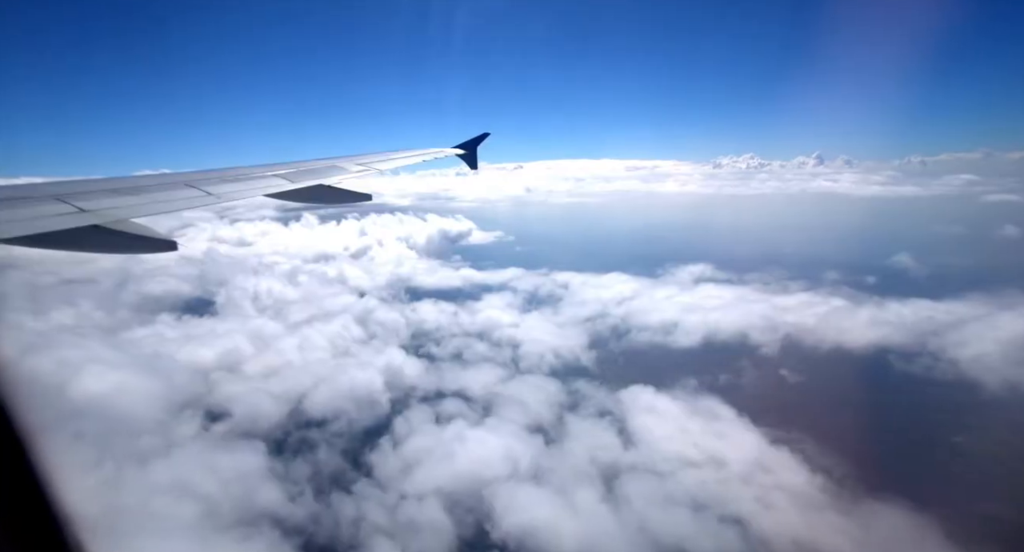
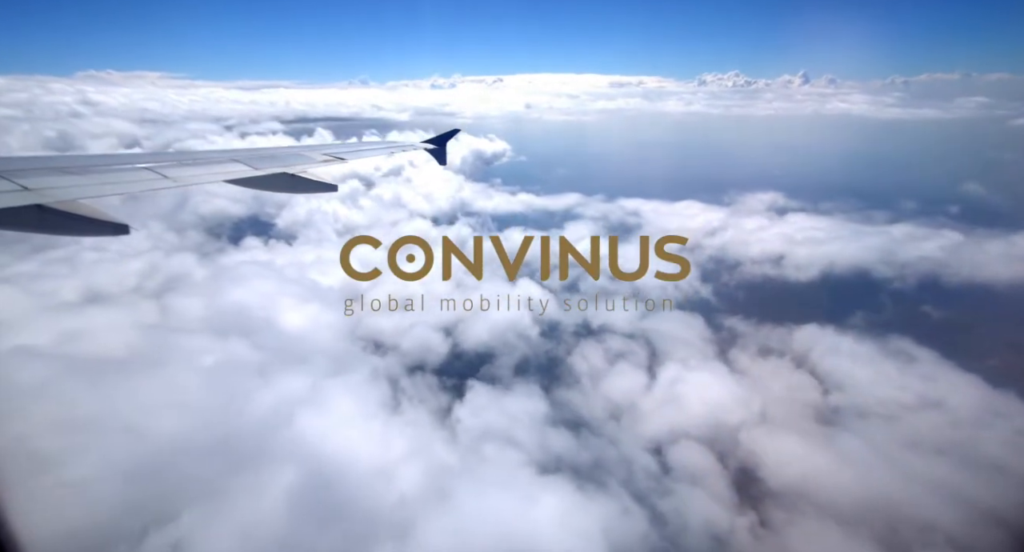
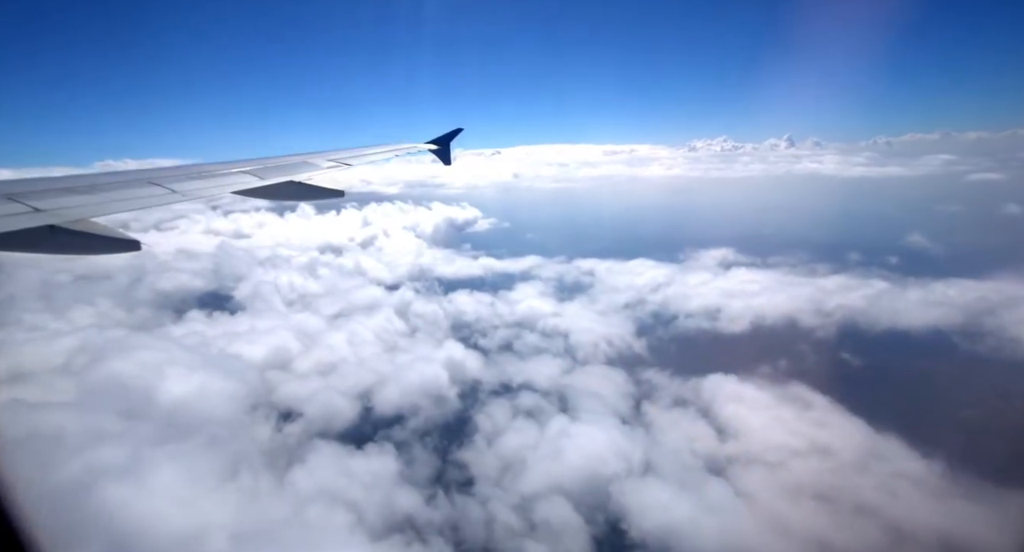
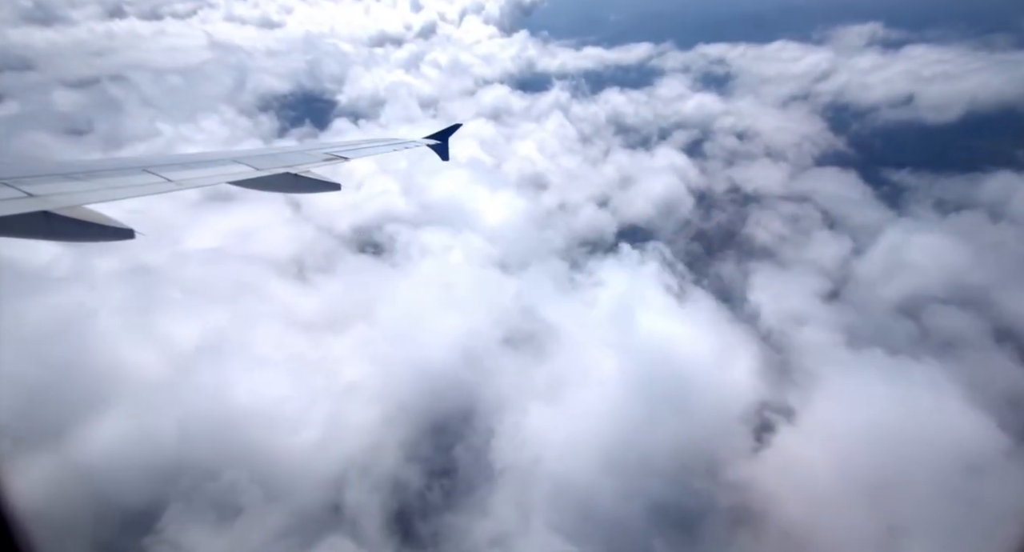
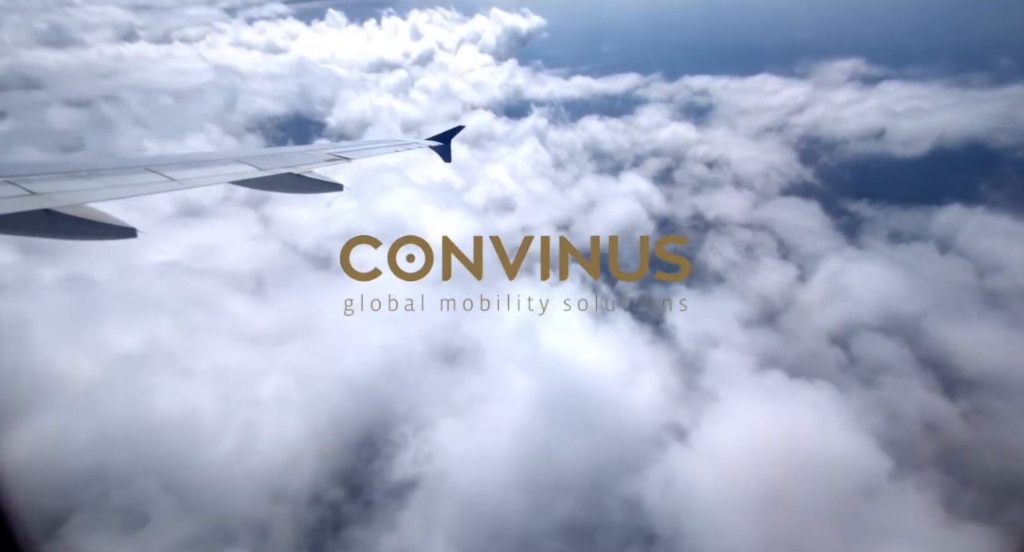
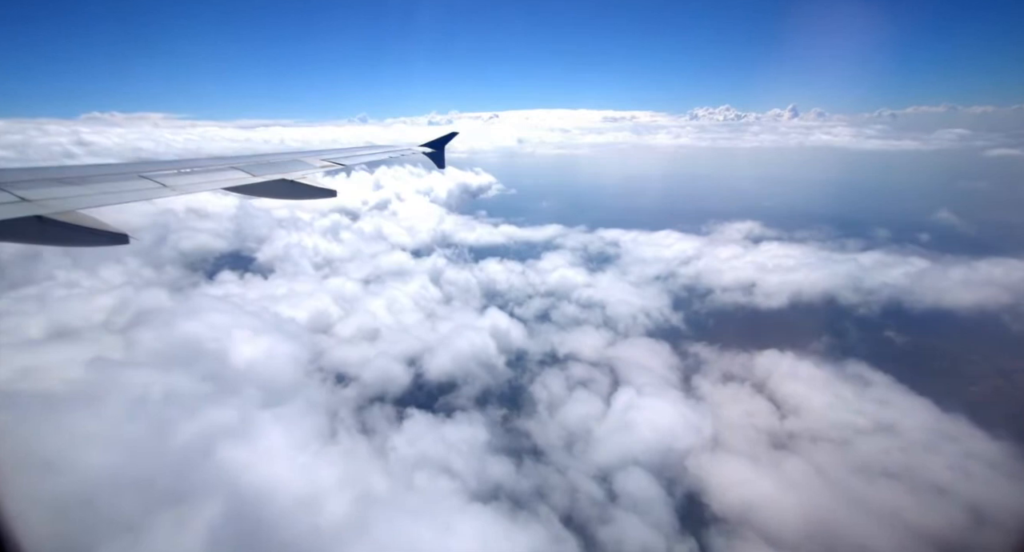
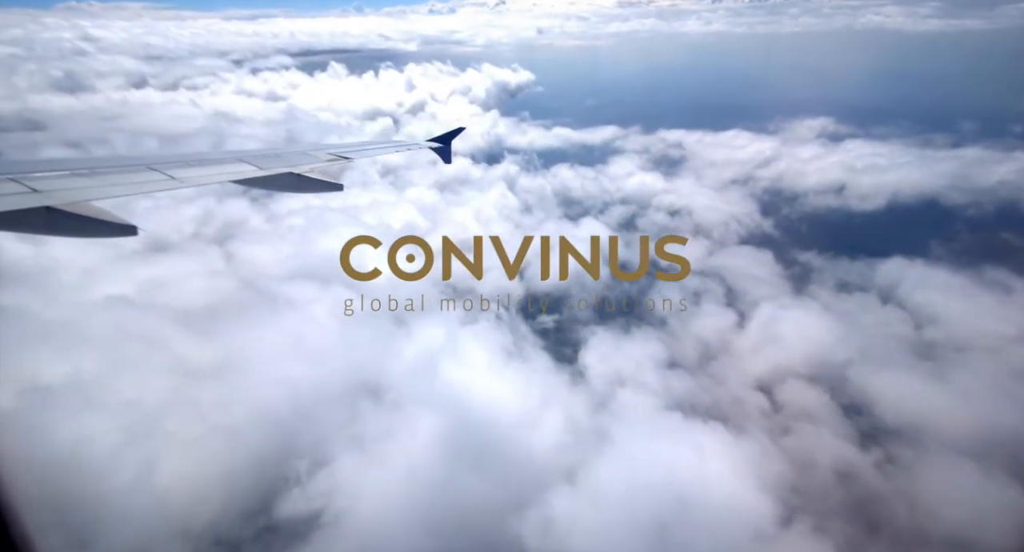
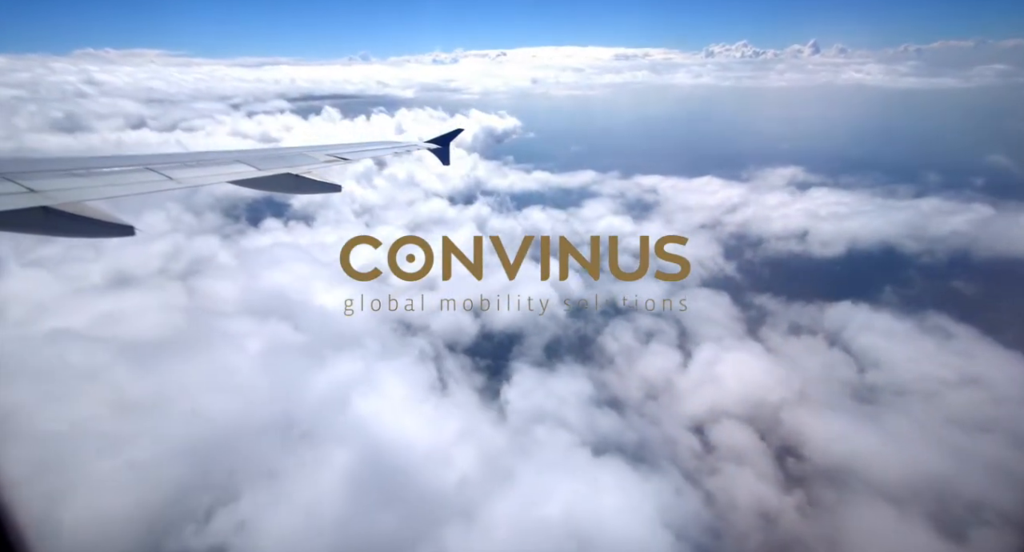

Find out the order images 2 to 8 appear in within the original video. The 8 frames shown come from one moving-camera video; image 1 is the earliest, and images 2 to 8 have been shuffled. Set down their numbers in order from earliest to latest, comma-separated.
3, 6, 2, 8, 7, 5, 4
